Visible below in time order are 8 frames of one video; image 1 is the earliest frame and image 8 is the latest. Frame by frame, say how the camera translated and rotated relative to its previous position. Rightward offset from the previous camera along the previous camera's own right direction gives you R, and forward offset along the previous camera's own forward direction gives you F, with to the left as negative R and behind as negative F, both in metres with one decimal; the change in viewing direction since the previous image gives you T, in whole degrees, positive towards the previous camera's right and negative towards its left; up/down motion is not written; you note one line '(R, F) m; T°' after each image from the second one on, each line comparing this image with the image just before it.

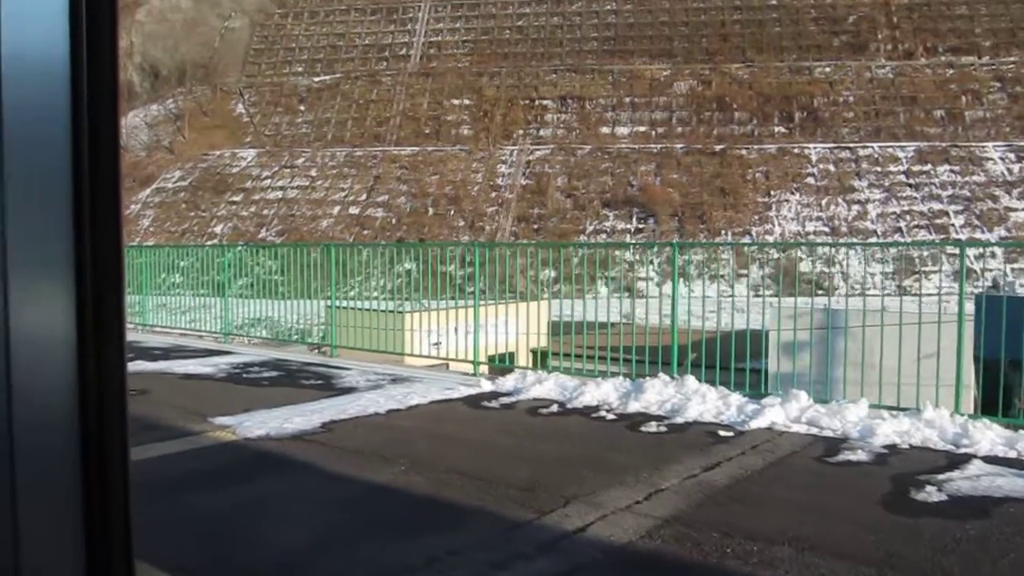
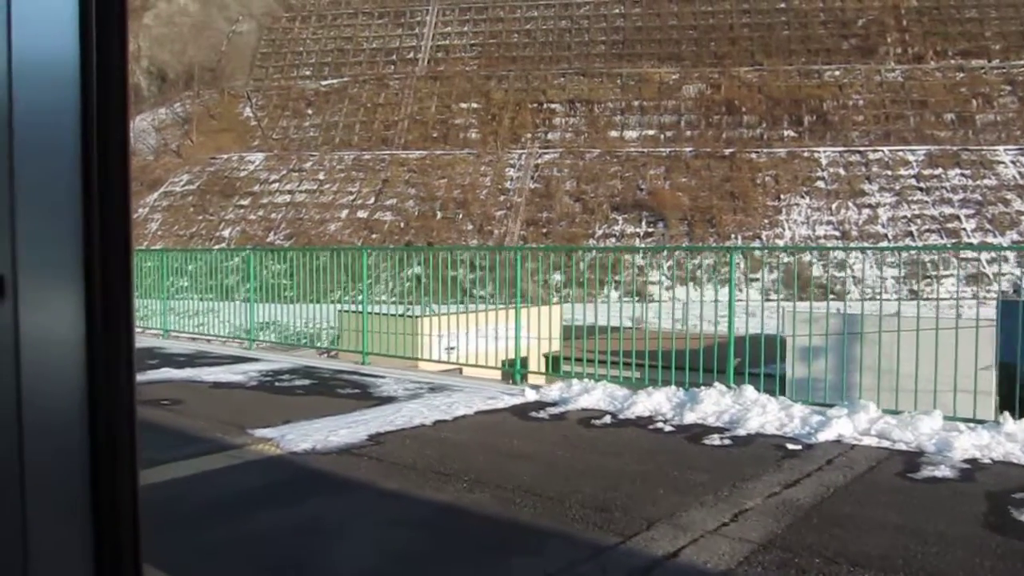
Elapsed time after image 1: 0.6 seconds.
(-0.1, +0.1) m; 0°
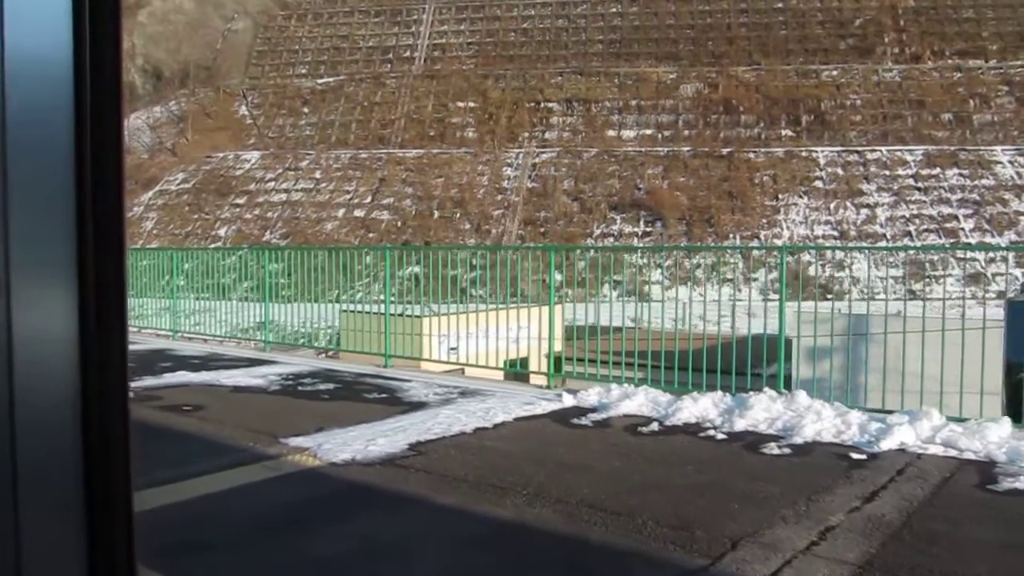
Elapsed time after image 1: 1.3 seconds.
(-0.1, +0.1) m; 0°
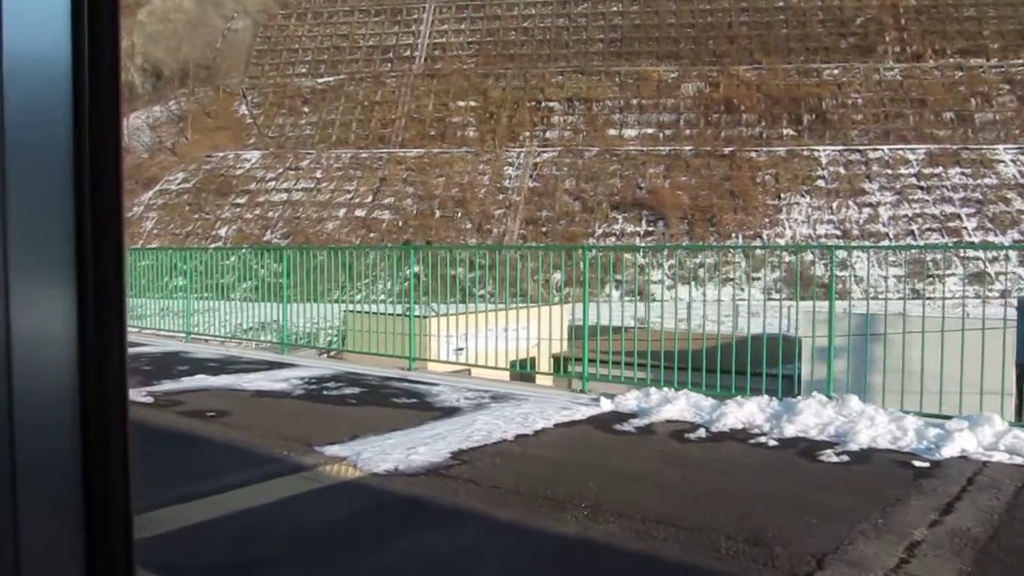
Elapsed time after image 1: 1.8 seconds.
(-0.1, +0.1) m; 0°
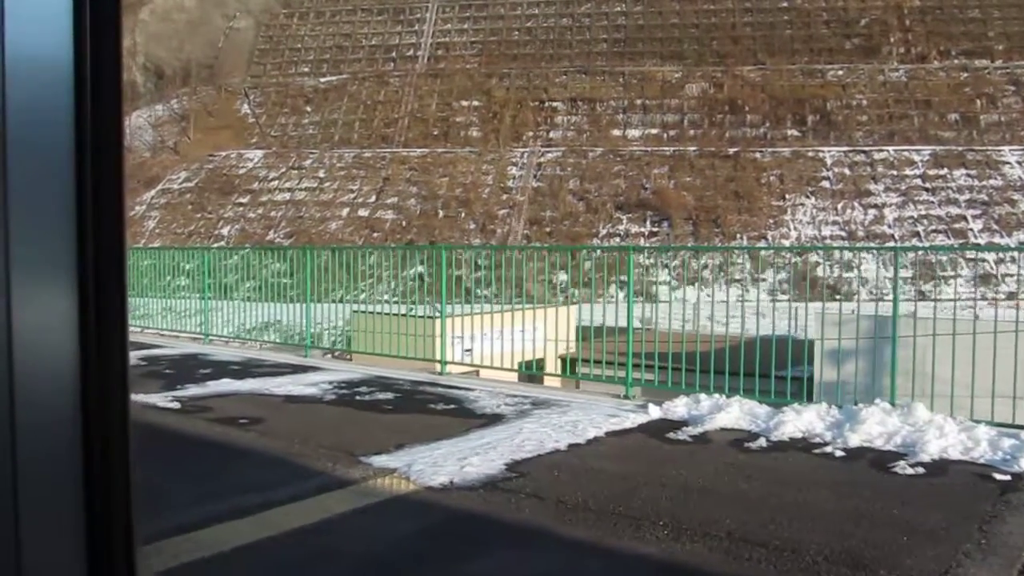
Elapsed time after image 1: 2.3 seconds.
(-0.1, +0.1) m; 0°
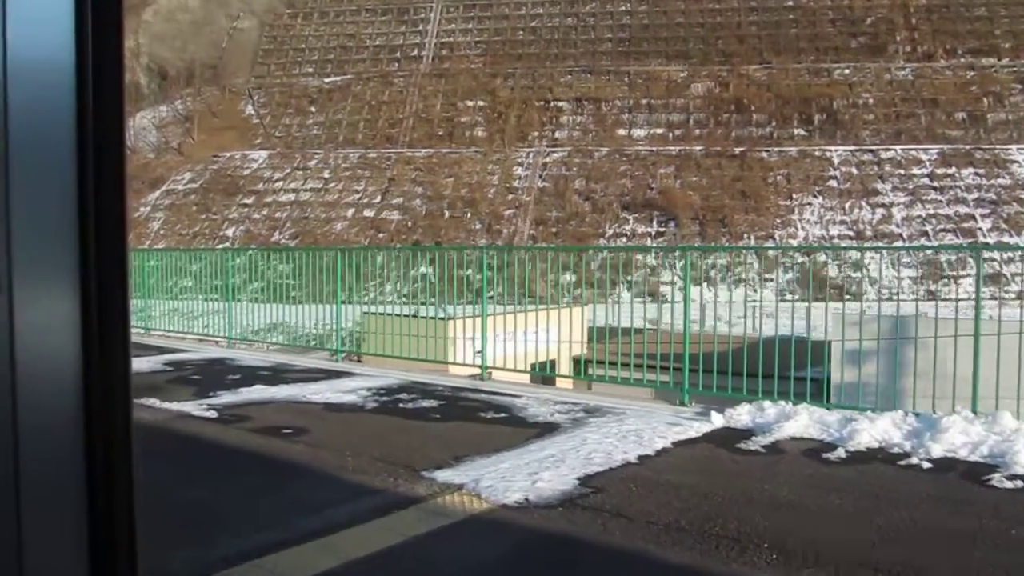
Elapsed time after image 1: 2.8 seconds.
(-0.1, +0.1) m; 0°
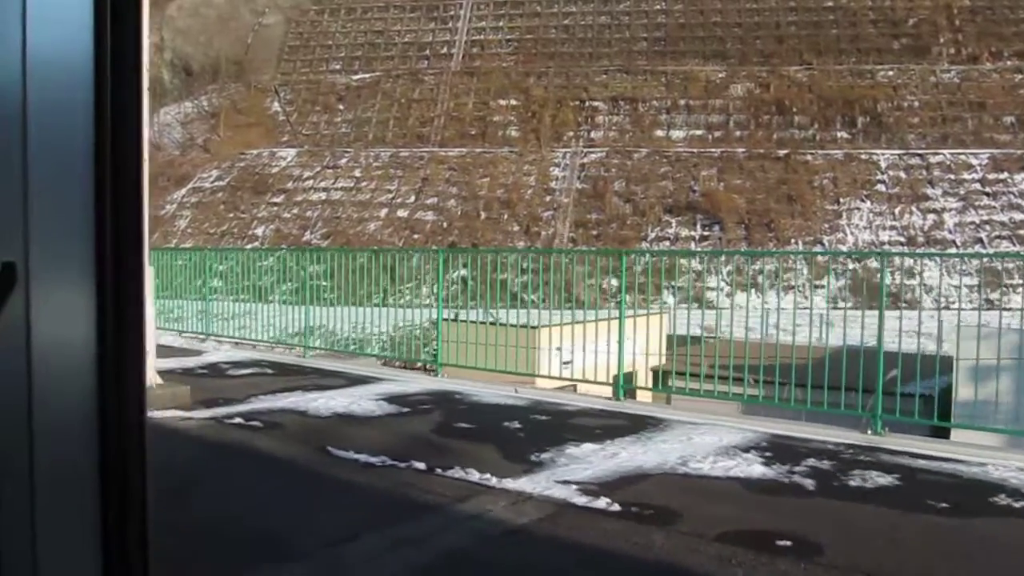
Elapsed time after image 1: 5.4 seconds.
(-0.6, +0.5) m; 0°
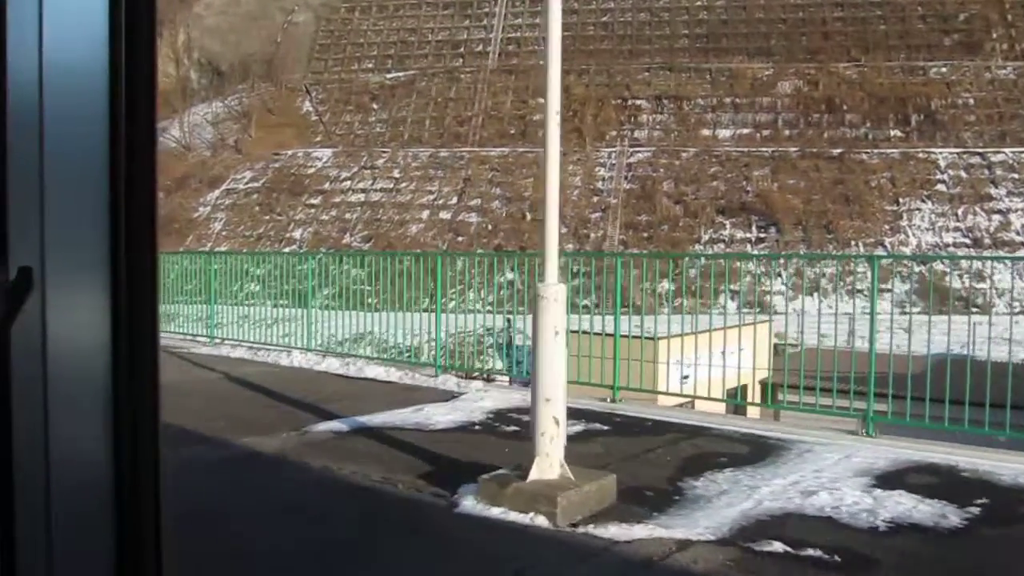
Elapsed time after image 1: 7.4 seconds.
(-0.7, +0.6) m; -1°
